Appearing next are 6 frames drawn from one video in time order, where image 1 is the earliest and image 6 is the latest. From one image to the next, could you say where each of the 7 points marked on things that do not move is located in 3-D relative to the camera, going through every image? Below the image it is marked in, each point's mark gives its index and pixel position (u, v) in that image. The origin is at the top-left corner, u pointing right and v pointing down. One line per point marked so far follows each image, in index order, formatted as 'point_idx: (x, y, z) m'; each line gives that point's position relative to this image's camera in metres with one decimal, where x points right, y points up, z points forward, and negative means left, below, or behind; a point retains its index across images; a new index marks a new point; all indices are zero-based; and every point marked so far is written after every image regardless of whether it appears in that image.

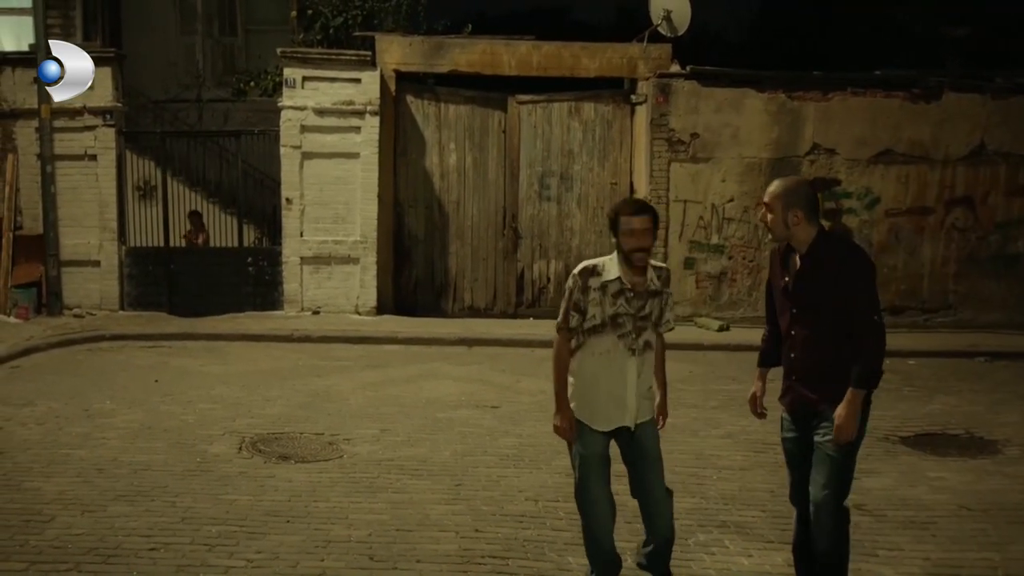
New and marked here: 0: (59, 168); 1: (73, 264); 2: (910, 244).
0: (-5.5, +1.4, +13.2) m
1: (-5.3, +0.3, +13.3) m
2: (+4.9, +0.5, +13.5) m
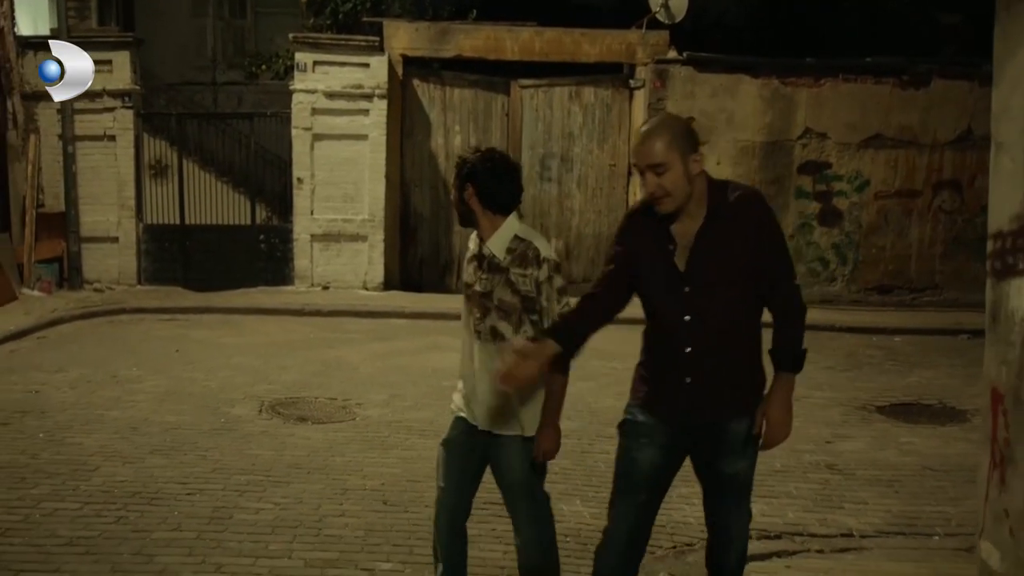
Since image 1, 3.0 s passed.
0: (-5.4, +1.8, +13.7) m
1: (-5.3, +0.6, +13.8) m
2: (+5.0, +0.8, +14.0) m
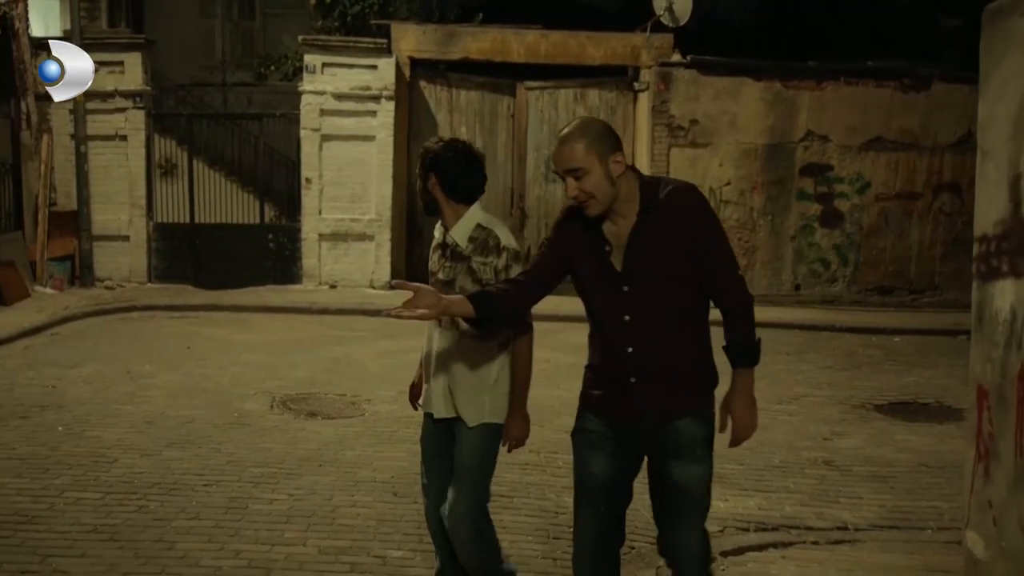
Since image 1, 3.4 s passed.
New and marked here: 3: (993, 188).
0: (-5.4, +1.8, +13.9) m
1: (-5.2, +0.6, +14.0) m
2: (+5.0, +0.8, +14.2) m
3: (+1.7, +0.4, +3.8) m
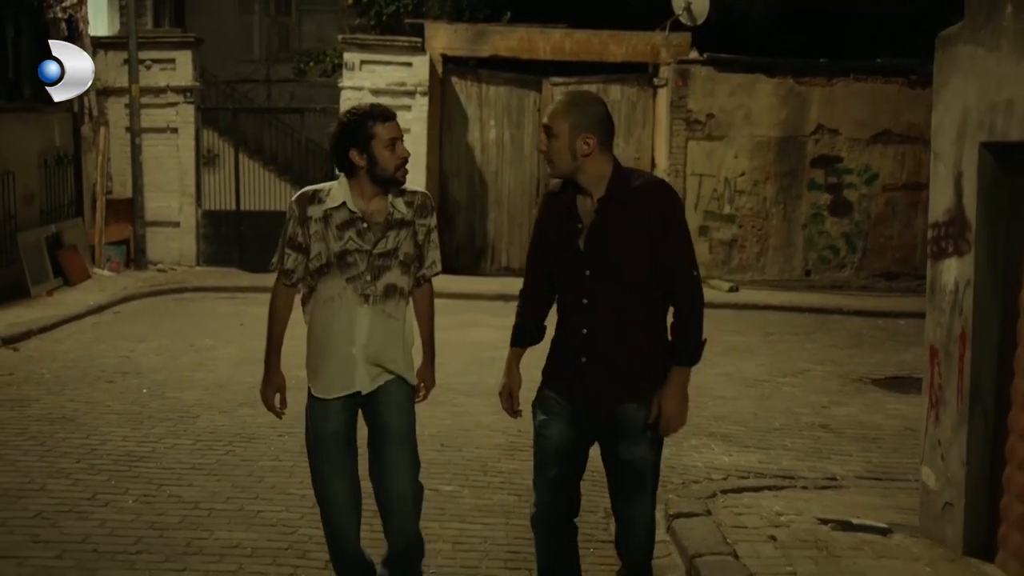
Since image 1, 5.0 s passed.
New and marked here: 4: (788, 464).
0: (-5.0, +2.0, +14.9) m
1: (-4.9, +0.9, +15.0) m
2: (+5.4, +1.0, +15.0) m
3: (+1.8, +0.4, +4.7) m
4: (+1.8, -1.1, +7.0) m
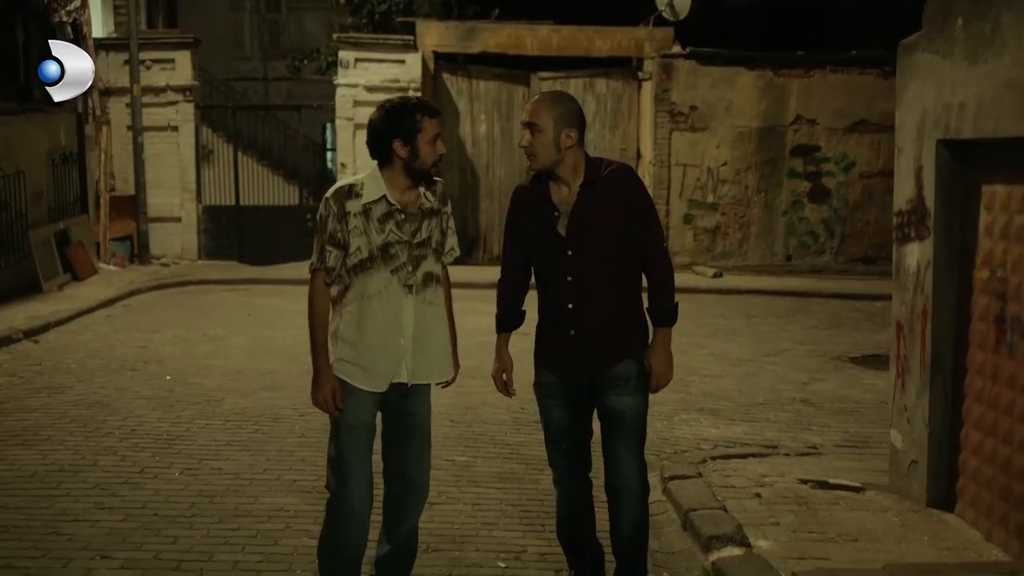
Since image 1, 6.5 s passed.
0: (-5.1, +2.1, +15.3) m
1: (-5.0, +0.9, +15.5) m
2: (+5.3, +1.2, +15.6) m
3: (+1.9, +0.5, +5.2) m
4: (+1.8, -1.0, +7.6) m
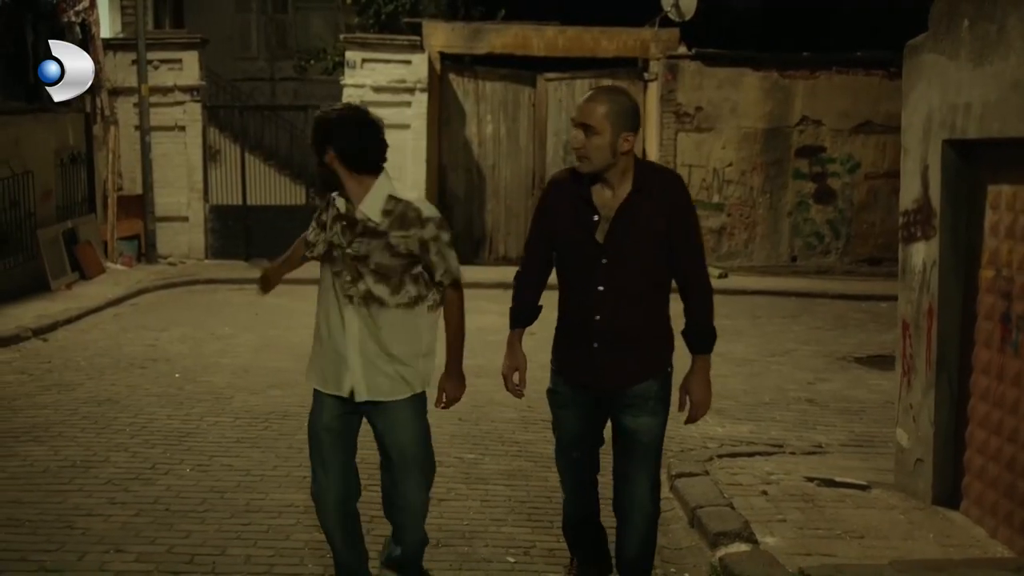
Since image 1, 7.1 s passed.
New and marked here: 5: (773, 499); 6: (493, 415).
0: (-5.1, +2.1, +15.4) m
1: (-4.9, +1.0, +15.5) m
2: (+5.3, +1.2, +15.6) m
3: (+1.9, +0.5, +5.3) m
4: (+1.9, -1.0, +7.6) m
5: (+1.3, -1.0, +5.4) m
6: (-0.1, -0.9, +7.3) m
